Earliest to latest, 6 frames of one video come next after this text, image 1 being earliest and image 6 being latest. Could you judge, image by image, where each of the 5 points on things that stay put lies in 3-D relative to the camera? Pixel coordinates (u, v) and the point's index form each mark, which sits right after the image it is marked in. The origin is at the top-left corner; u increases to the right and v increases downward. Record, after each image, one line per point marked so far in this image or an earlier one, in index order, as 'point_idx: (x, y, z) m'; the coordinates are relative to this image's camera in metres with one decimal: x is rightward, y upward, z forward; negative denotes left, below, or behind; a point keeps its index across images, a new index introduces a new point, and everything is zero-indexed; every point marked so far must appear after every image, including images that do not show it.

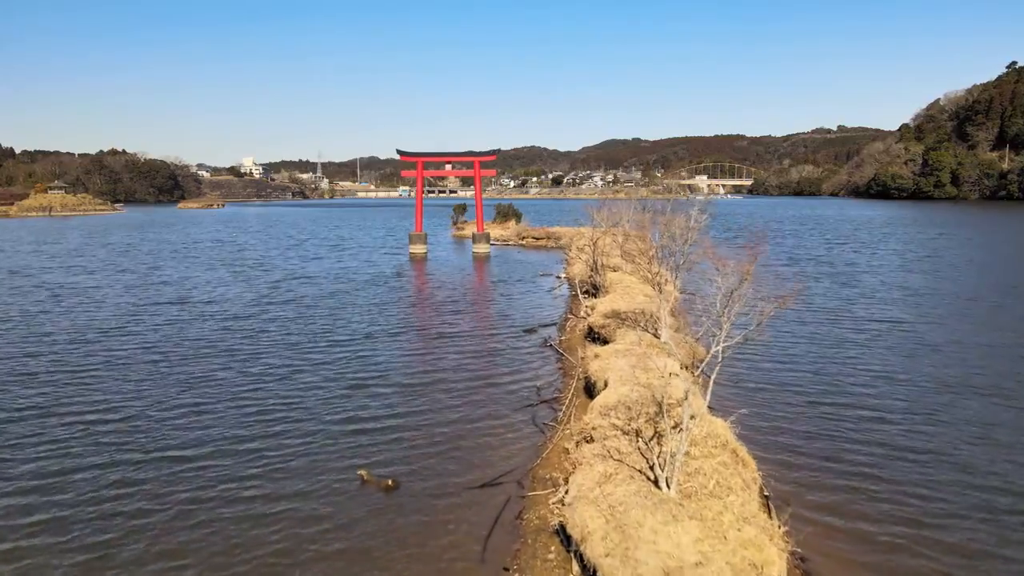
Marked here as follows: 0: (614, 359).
0: (+1.8, -1.2, +11.8) m
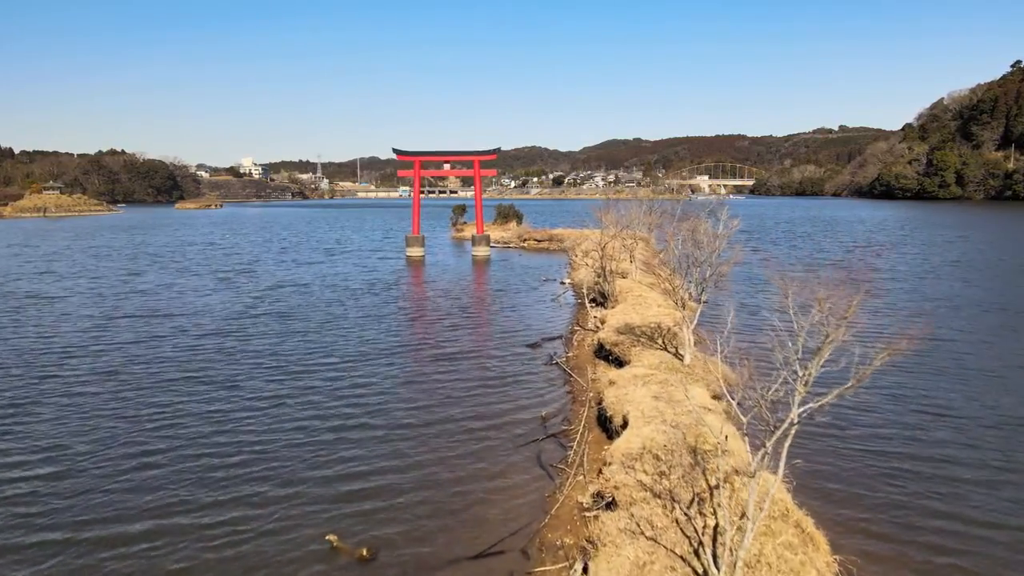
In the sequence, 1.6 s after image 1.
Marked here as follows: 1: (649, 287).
0: (+1.8, -1.5, +10.2) m
1: (+4.0, 0.0, +19.4) m
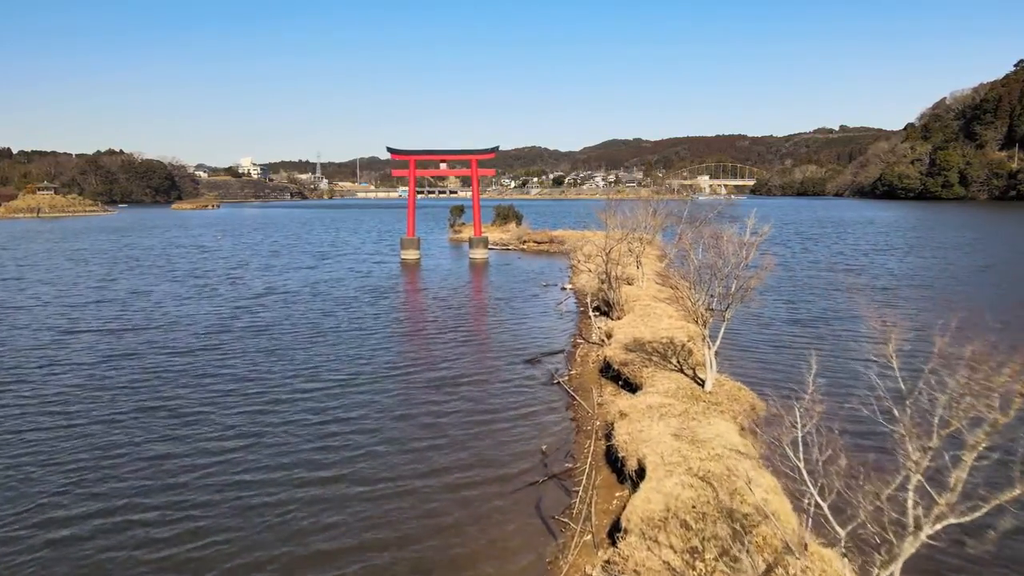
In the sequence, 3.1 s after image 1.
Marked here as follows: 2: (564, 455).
0: (+1.8, -1.7, +8.7) m
1: (+3.9, -0.2, +17.9) m
2: (+0.7, -2.4, +9.6) m
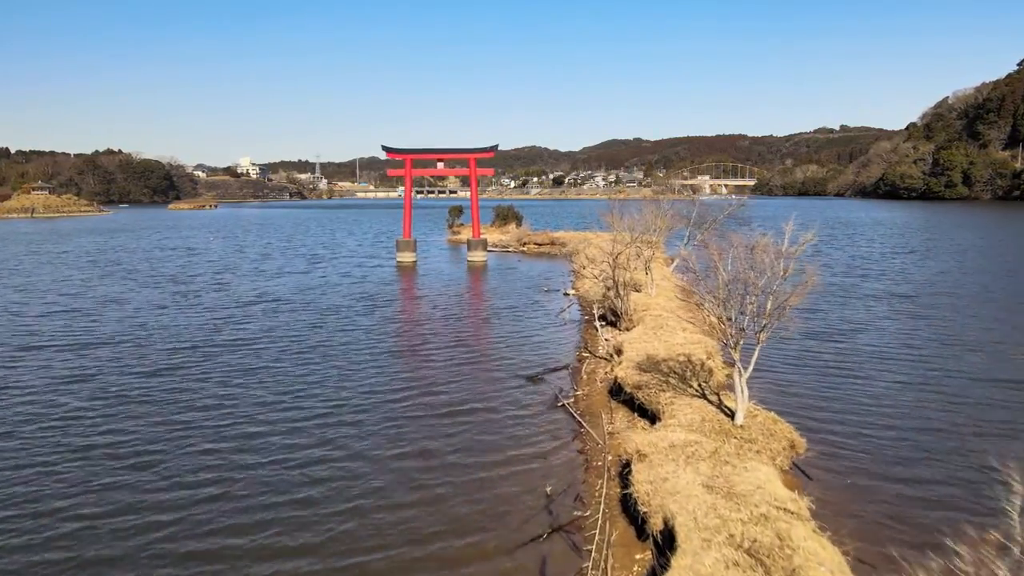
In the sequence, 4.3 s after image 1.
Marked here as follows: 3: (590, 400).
0: (+1.7, -2.0, +7.4) m
1: (+3.9, -0.5, +16.6) m
2: (+0.7, -2.6, +8.3) m
3: (+1.4, -2.0, +12.1) m
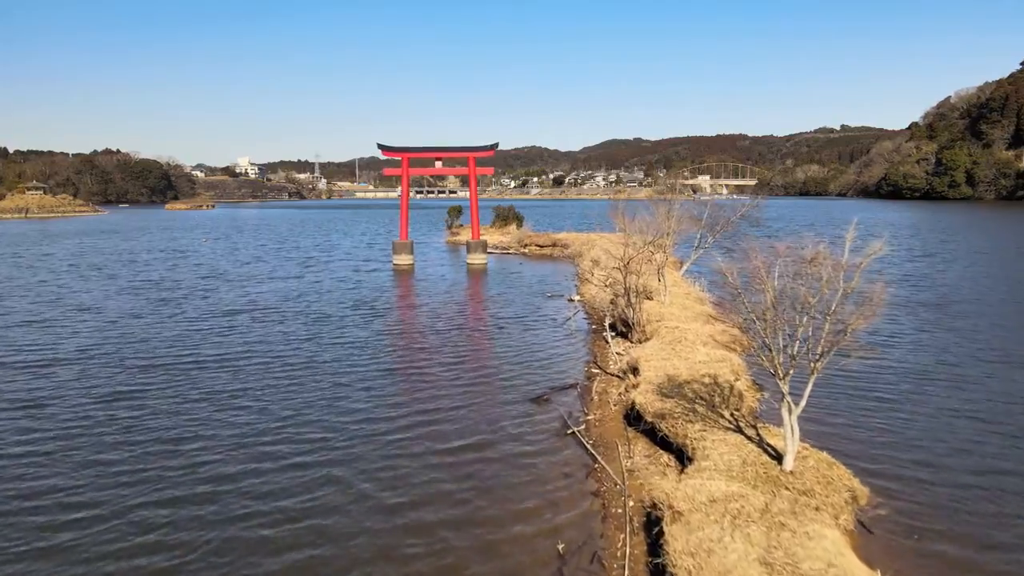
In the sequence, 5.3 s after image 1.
0: (+1.8, -2.2, +6.0) m
1: (+4.0, -0.7, +15.2) m
2: (+0.8, -2.8, +6.9) m
3: (+1.5, -2.2, +10.7) m
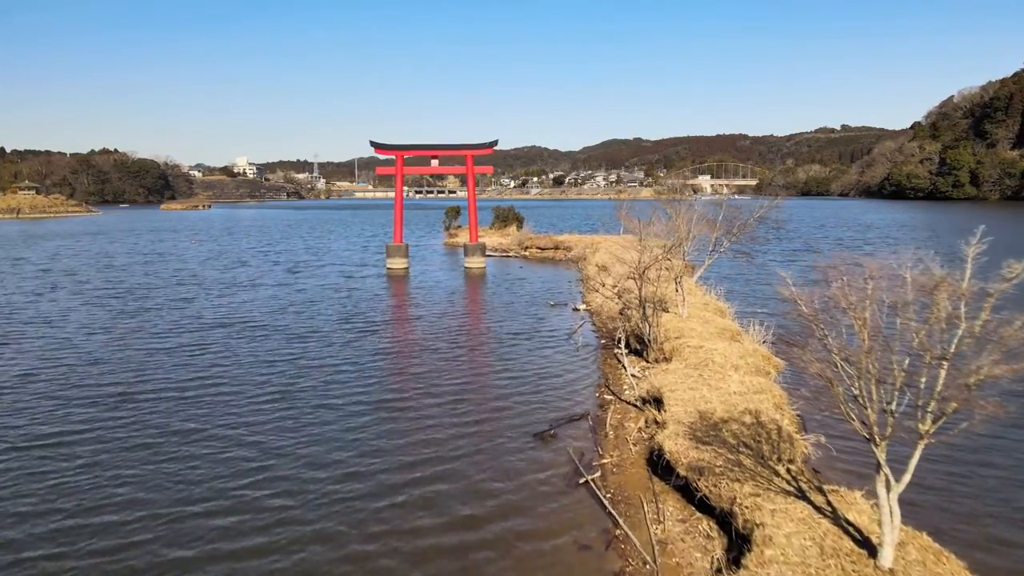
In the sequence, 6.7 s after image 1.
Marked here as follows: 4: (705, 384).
0: (+1.8, -2.4, +4.1) m
1: (+4.0, -0.9, +13.4) m
2: (+0.8, -3.1, +5.1) m
3: (+1.5, -2.5, +8.9) m
4: (+3.0, -1.5, +10.3) m
